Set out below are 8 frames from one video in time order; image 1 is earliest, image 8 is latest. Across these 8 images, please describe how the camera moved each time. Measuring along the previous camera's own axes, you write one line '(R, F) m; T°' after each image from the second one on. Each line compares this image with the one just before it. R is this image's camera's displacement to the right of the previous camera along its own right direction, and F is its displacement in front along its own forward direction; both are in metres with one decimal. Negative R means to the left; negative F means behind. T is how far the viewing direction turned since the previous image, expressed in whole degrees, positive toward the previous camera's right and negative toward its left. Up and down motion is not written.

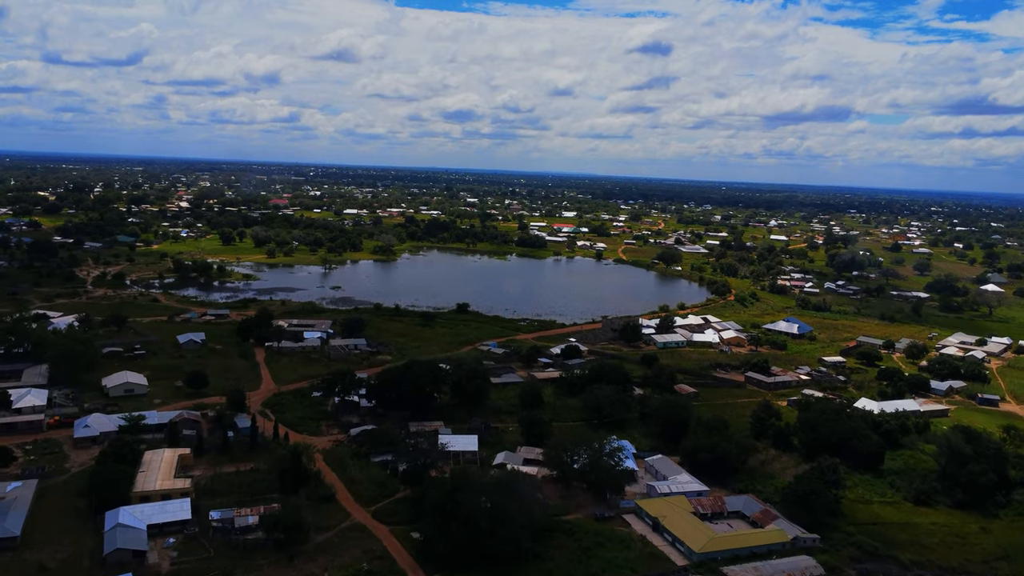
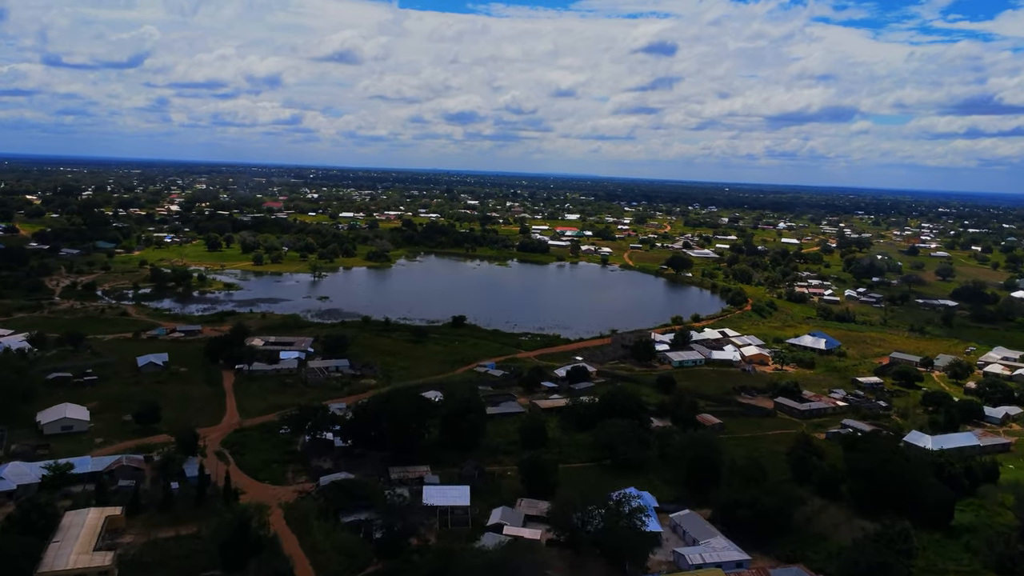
(+0.1, +3.1) m; 0°
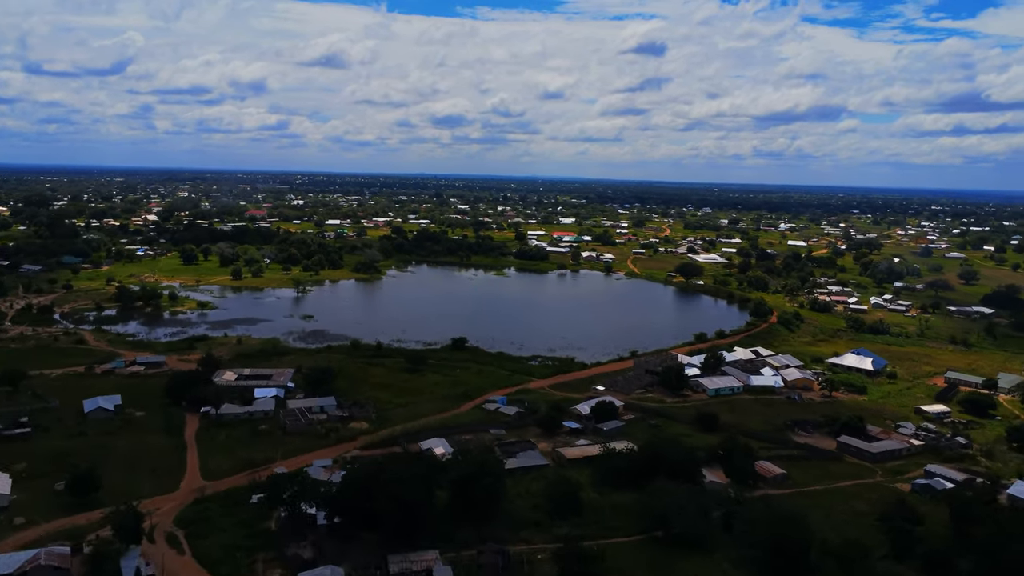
(-0.7, +3.8) m; +1°
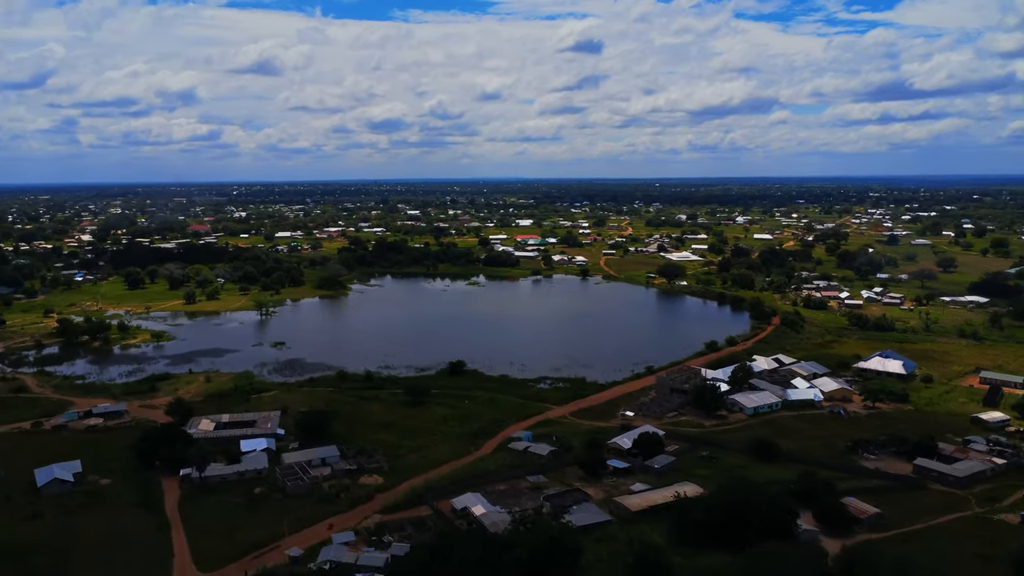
(-1.9, +2.9) m; +4°
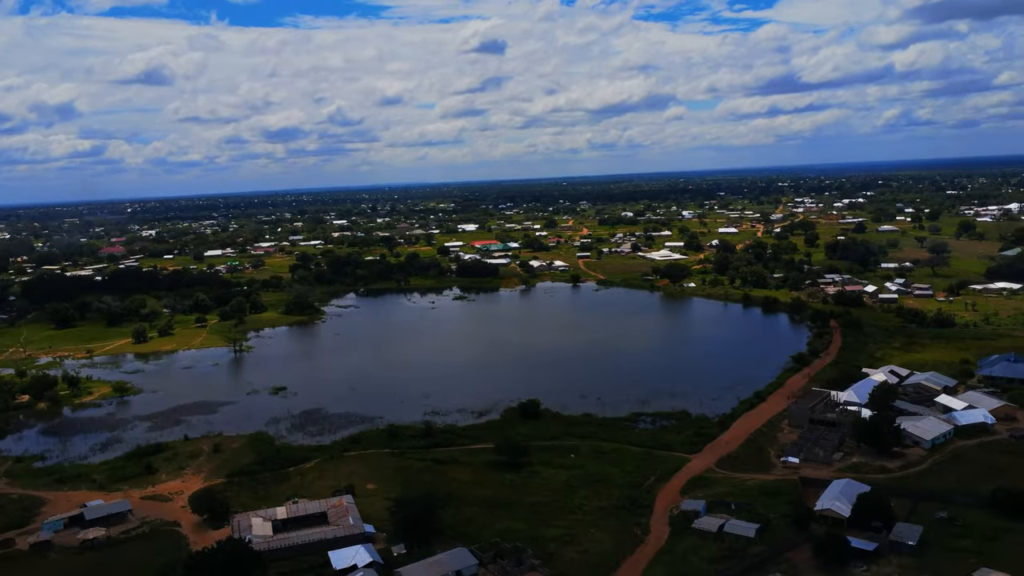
(-4.8, +5.4) m; +7°
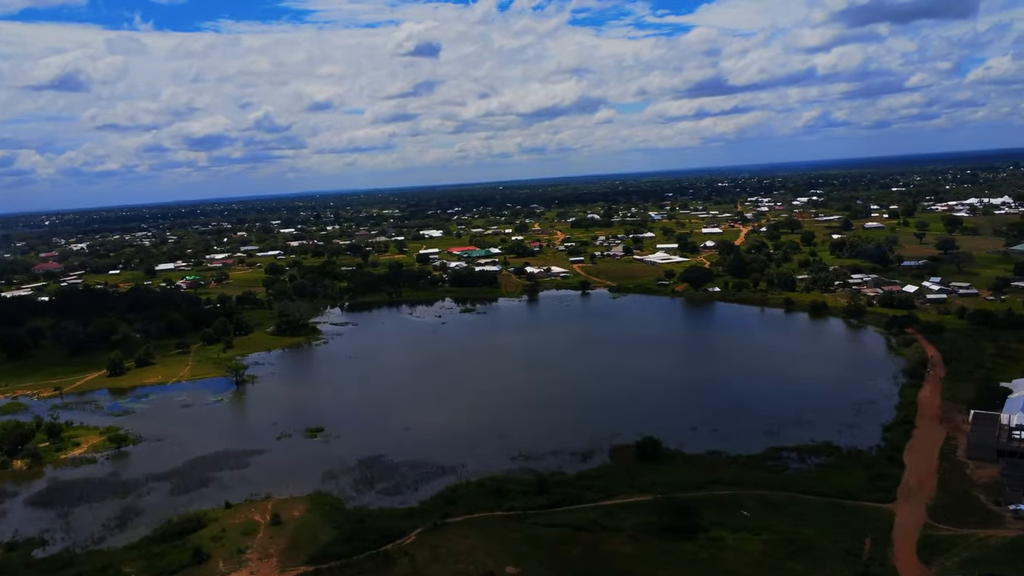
(-4.2, +4.2) m; +5°
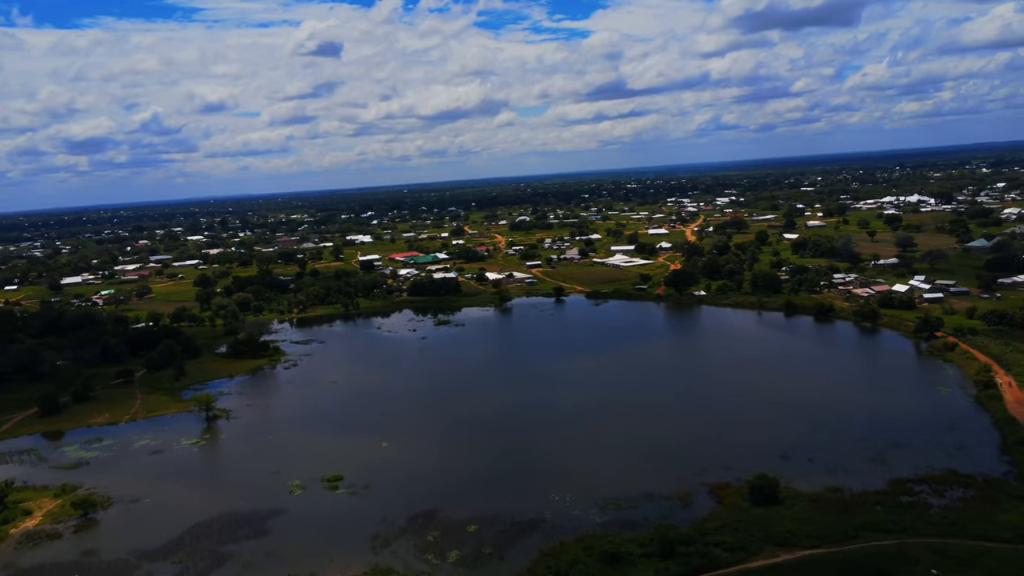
(-3.6, +3.6) m; +7°
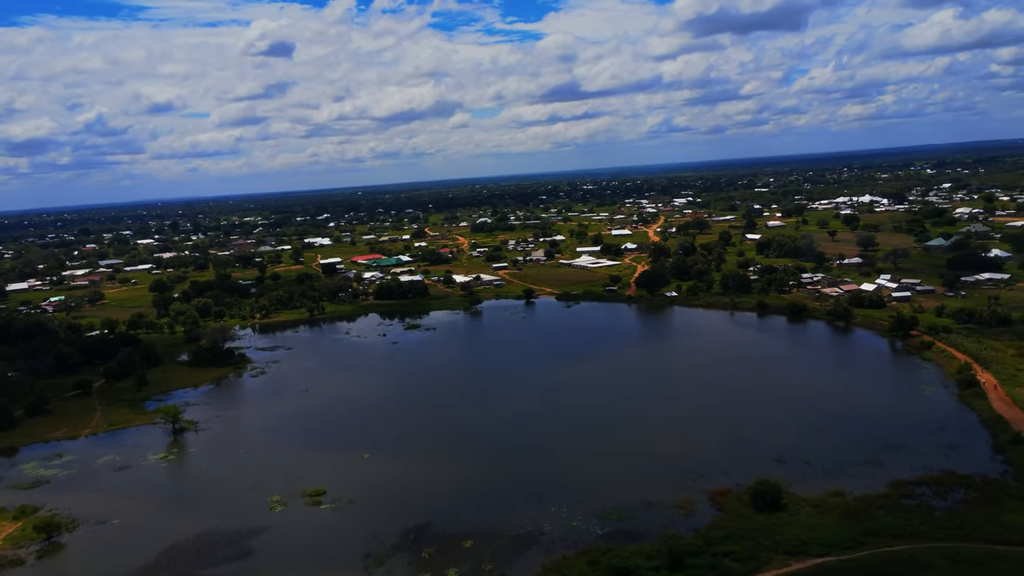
(-0.8, +0.7) m; +3°
